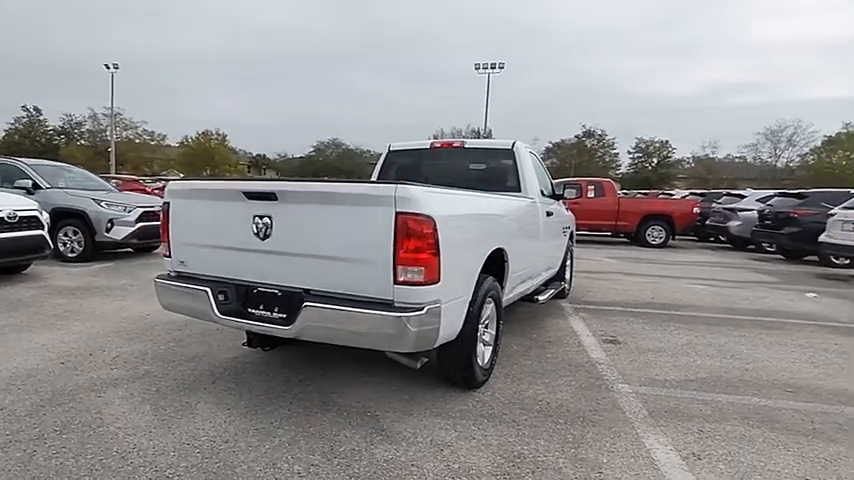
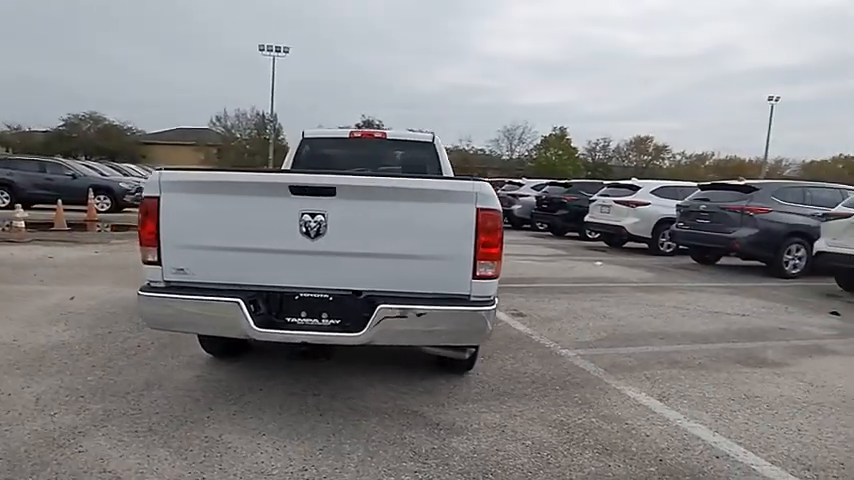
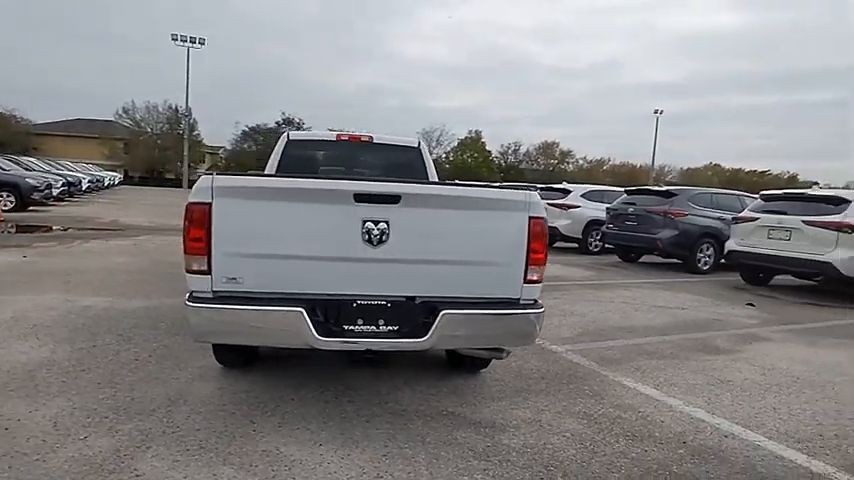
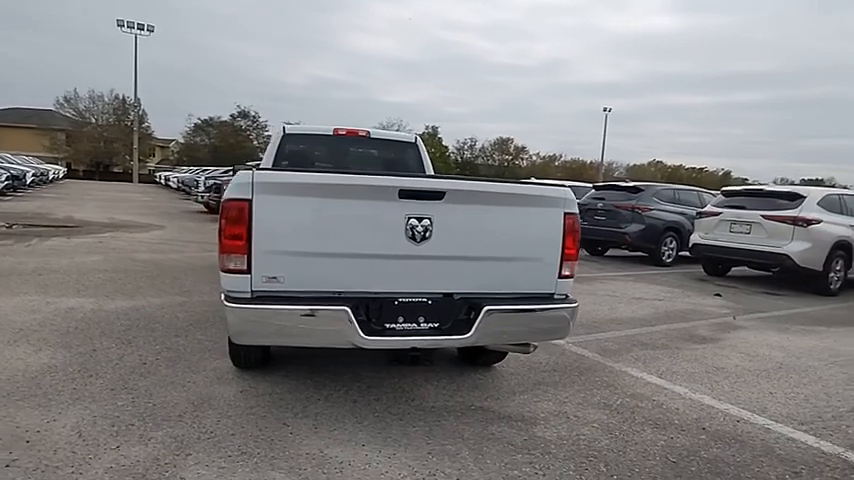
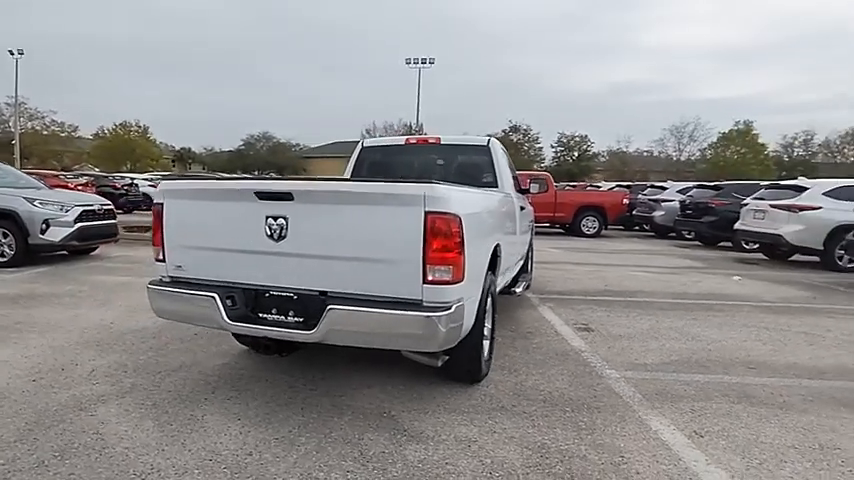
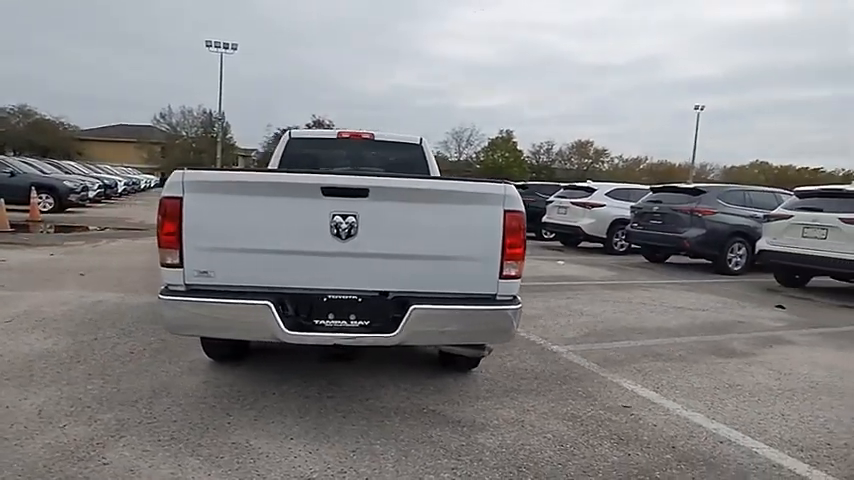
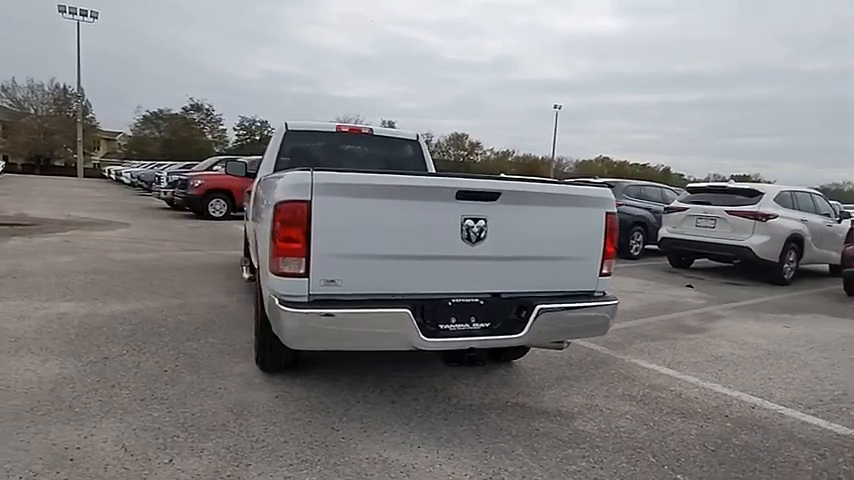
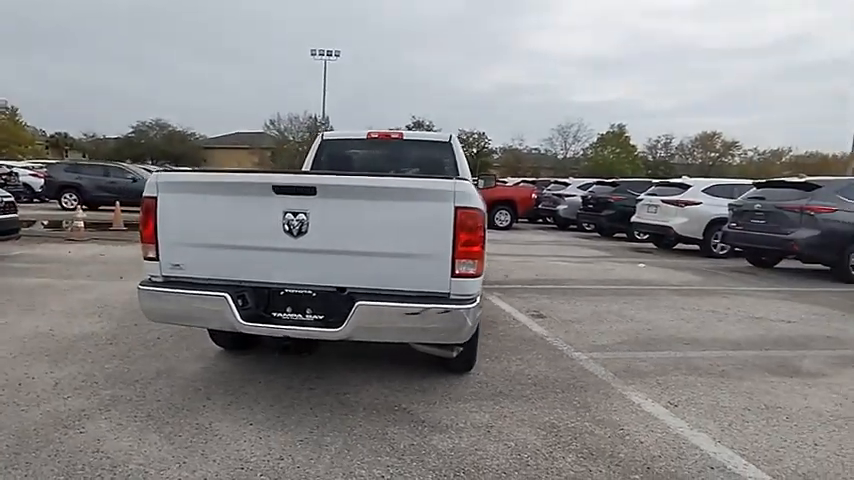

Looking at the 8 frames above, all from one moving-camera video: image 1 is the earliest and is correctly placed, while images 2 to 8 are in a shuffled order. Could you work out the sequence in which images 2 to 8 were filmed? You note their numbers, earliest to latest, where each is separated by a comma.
5, 8, 2, 6, 3, 4, 7
